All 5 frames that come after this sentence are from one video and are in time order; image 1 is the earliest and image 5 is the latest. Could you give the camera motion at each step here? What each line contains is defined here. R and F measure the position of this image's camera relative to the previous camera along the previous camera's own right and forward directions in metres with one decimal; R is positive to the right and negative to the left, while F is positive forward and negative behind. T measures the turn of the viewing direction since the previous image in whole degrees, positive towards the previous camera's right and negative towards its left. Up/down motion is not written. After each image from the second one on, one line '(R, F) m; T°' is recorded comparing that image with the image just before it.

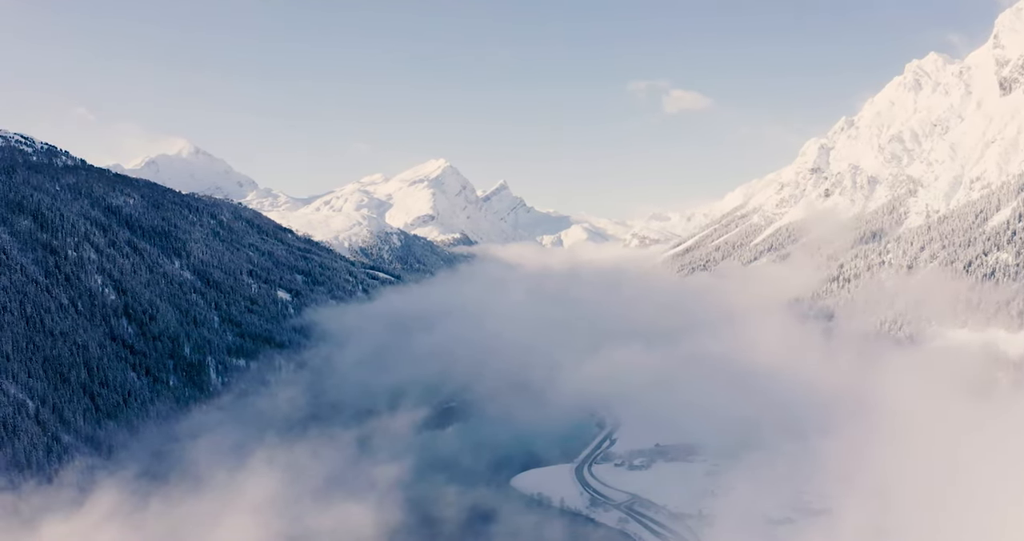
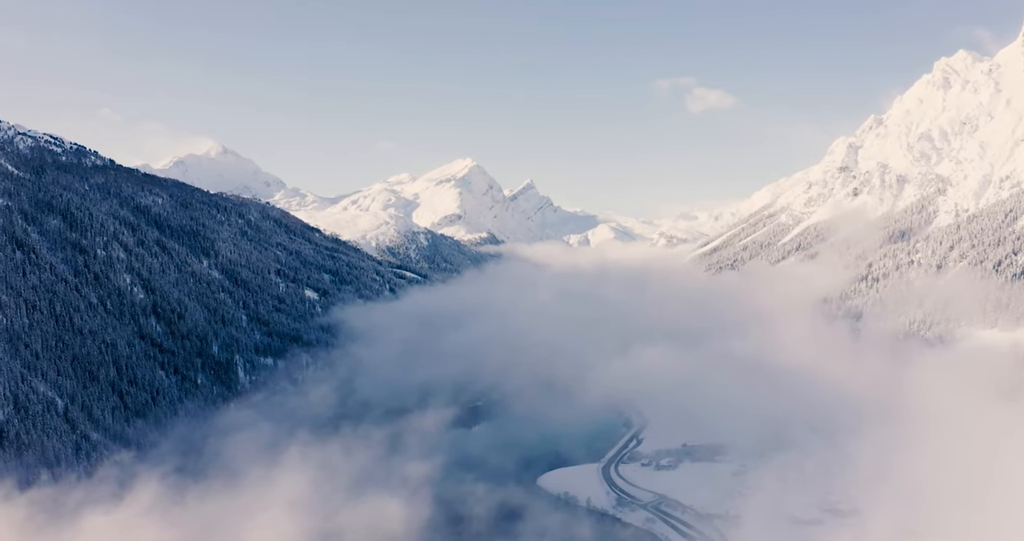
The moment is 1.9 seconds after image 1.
(+0.5, -3.2) m; -2°
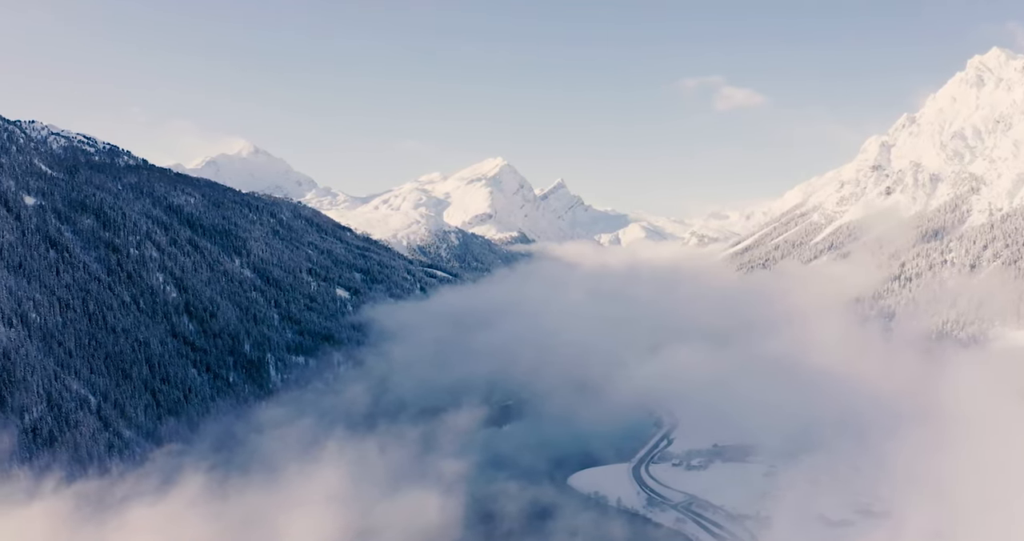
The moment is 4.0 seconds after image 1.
(+0.6, -3.9) m; -3°
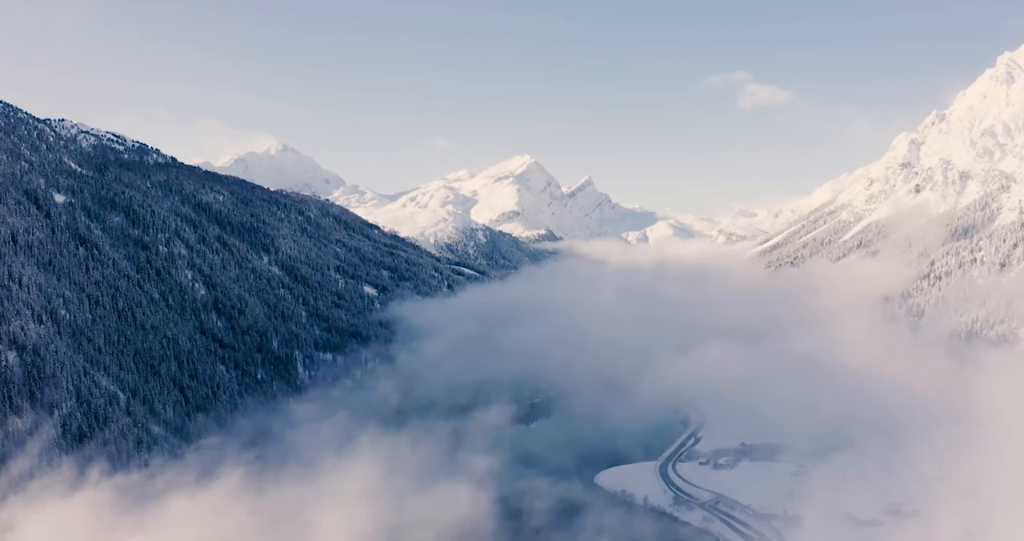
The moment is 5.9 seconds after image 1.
(+0.4, -3.8) m; -2°
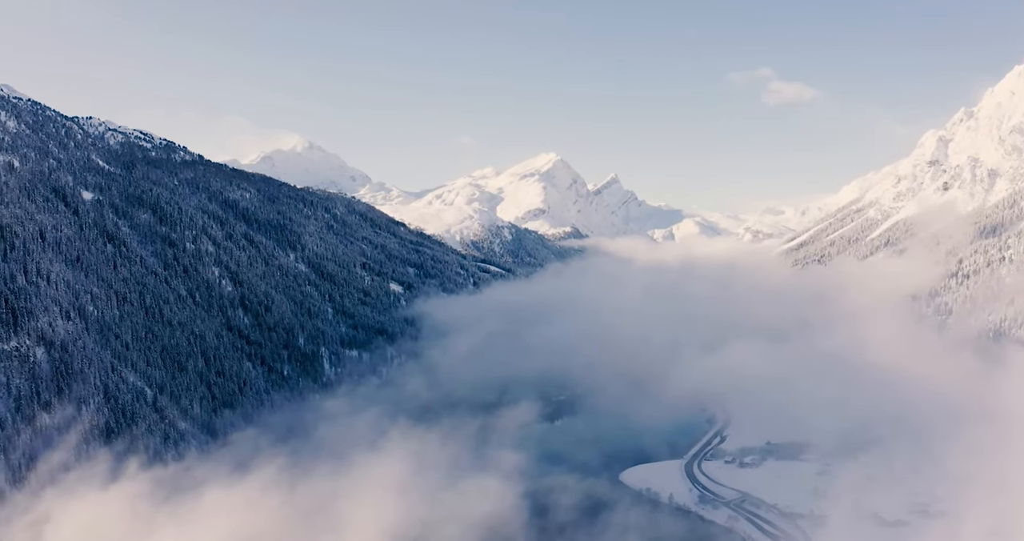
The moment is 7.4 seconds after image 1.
(+0.4, -4.0) m; -2°
